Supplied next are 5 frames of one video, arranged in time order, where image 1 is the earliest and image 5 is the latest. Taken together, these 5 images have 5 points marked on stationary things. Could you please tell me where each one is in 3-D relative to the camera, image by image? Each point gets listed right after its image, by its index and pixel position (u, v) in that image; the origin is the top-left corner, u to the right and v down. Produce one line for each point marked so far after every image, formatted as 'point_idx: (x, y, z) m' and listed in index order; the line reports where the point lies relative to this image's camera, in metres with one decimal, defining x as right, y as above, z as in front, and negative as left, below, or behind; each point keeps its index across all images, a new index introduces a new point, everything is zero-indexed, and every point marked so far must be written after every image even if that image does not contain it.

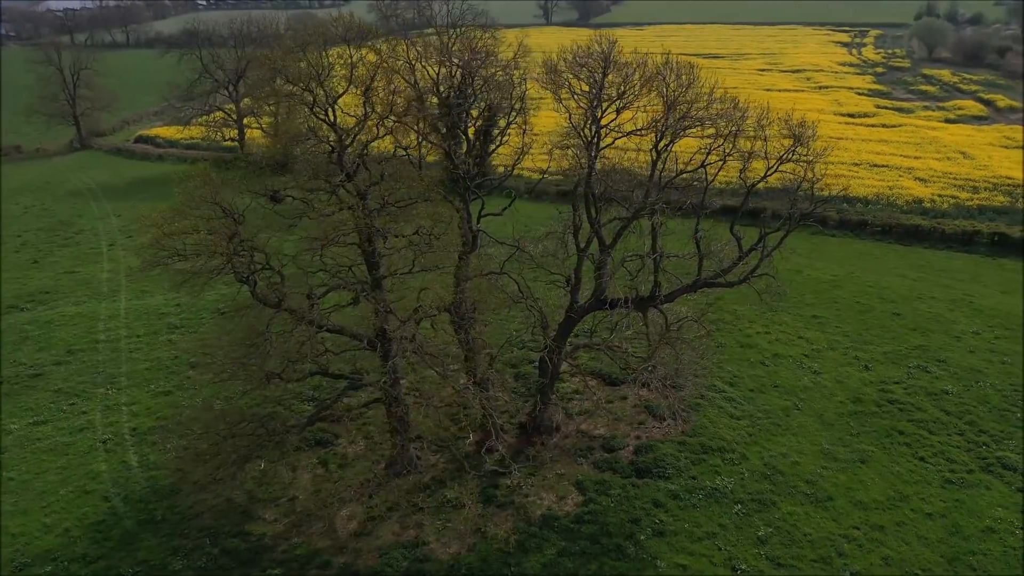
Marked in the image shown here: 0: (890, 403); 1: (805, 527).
0: (+8.4, -2.6, +18.3) m
1: (+5.2, -4.2, +14.5) m
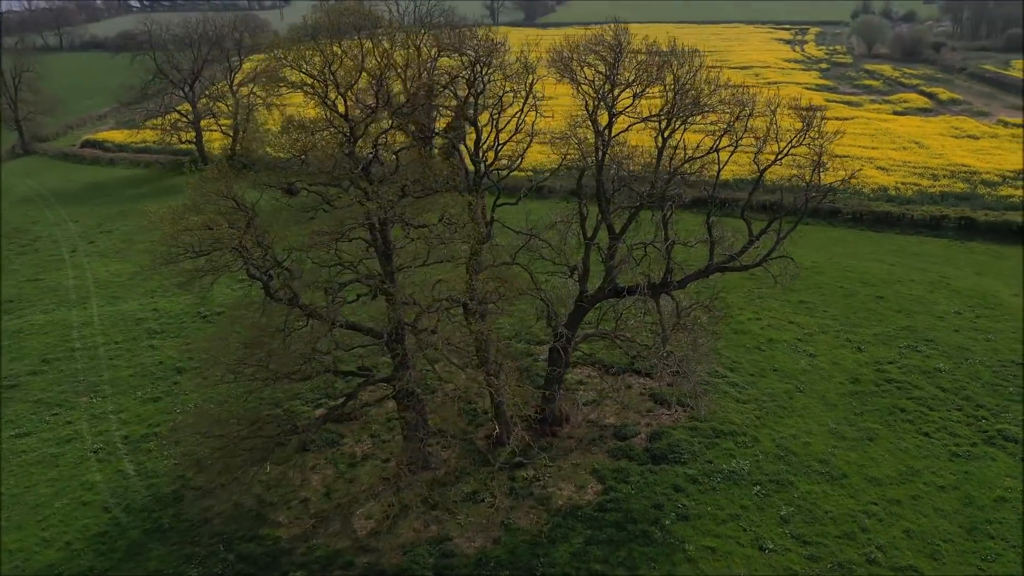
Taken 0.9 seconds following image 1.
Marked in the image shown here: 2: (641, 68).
0: (+8.5, -2.1, +18.7) m
1: (+5.6, -3.9, +14.7) m
2: (+2.4, +4.0, +15.2) m
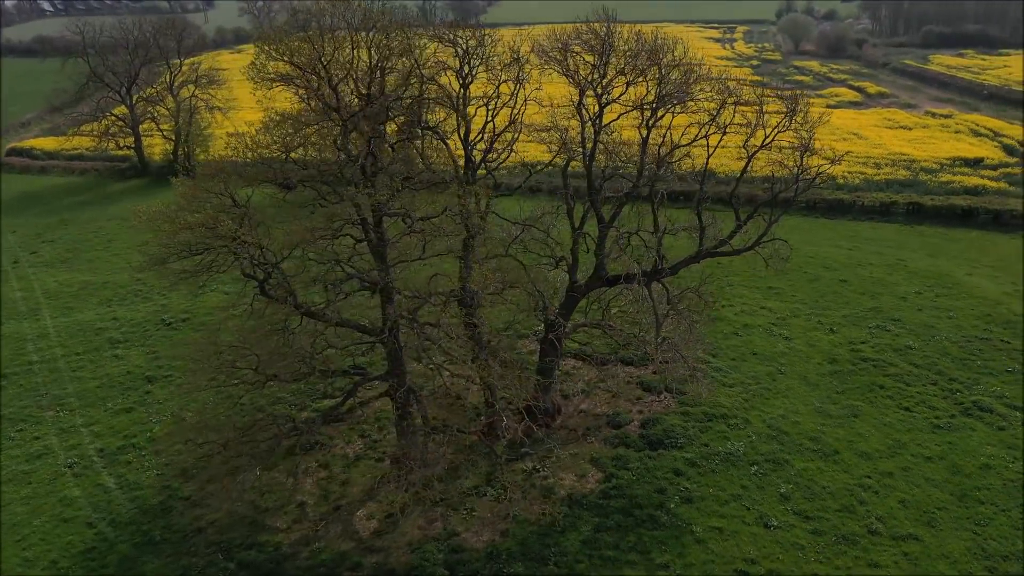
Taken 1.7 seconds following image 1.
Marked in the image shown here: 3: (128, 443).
0: (+8.2, -1.7, +19.3) m
1: (+5.7, -3.5, +15.1) m
2: (+2.2, +4.2, +15.3) m
3: (-8.4, -3.4, +18.0) m
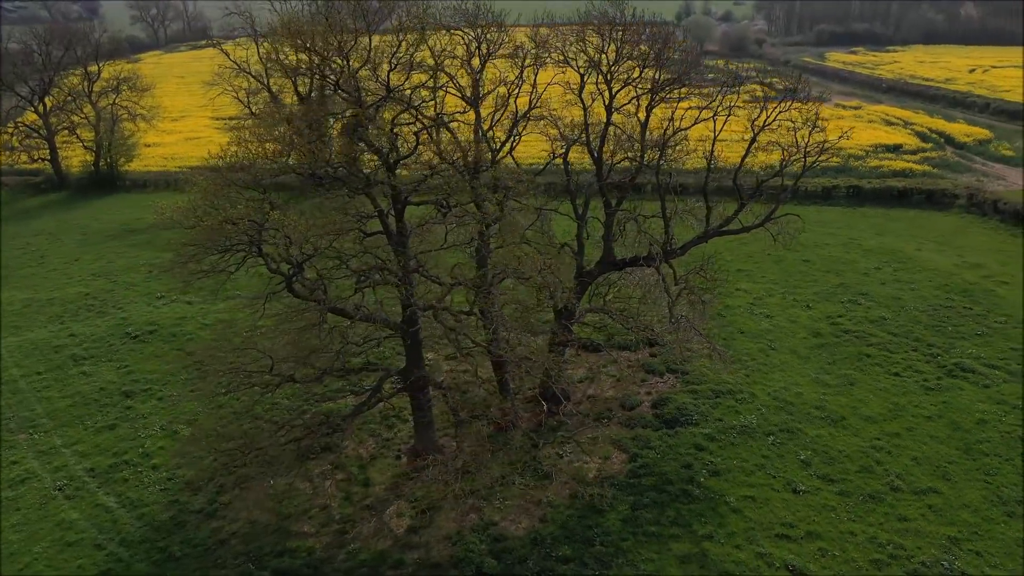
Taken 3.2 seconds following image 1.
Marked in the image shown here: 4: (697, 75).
0: (+8.2, -1.1, +20.2) m
1: (+6.2, -3.0, +15.7) m
2: (+2.4, +4.6, +15.6) m
3: (-8.1, -3.6, +17.0) m
4: (+3.6, +4.3, +16.3) m
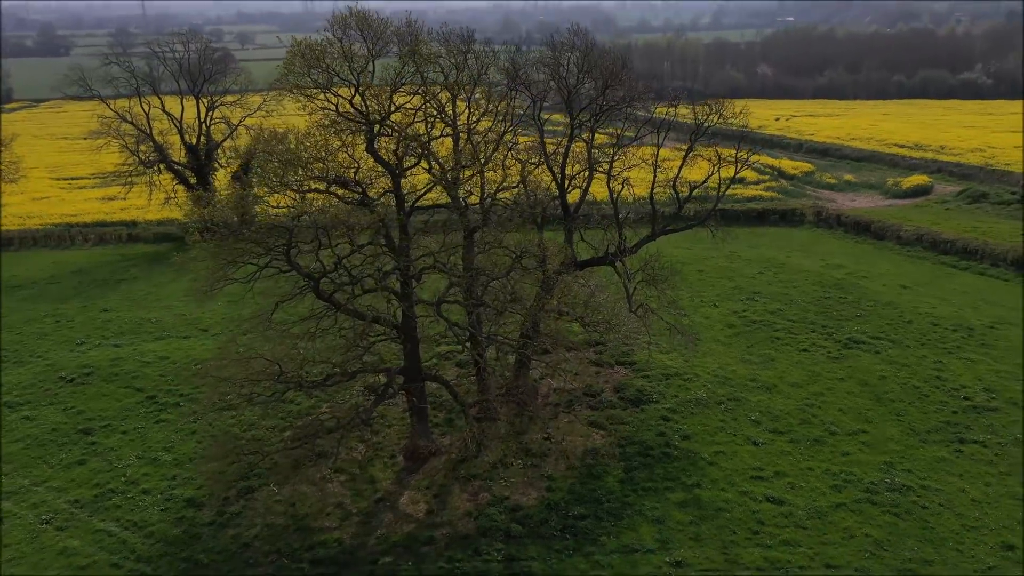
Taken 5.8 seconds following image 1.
0: (+6.8, -1.0, +23.3) m
1: (+5.9, -2.6, +18.4) m
2: (+1.7, +4.7, +18.0) m
3: (-8.3, -4.1, +16.7) m
4: (+2.7, +4.4, +19.0) m
